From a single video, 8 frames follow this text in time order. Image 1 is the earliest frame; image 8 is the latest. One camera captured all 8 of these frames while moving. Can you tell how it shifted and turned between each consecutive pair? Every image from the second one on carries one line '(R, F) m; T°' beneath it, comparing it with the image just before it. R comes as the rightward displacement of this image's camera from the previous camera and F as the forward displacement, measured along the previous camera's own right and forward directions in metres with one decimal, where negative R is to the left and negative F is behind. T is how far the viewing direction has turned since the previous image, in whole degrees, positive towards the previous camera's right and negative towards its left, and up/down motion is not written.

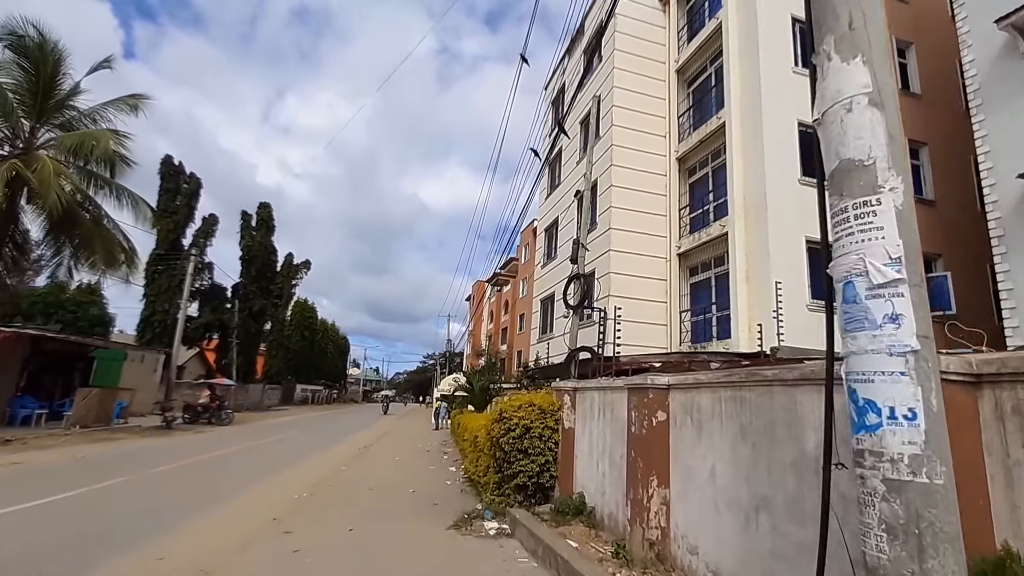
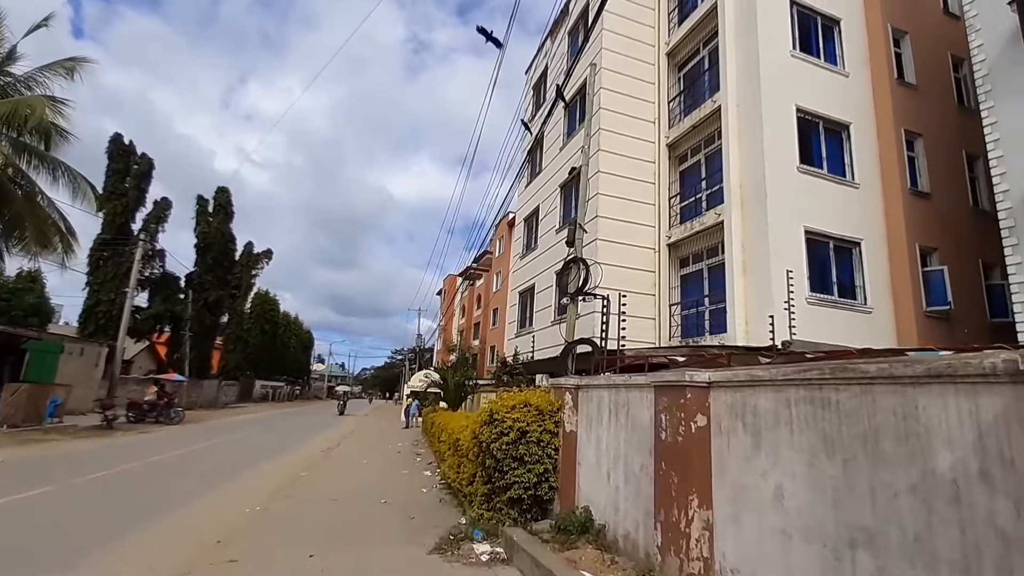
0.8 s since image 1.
(-0.3, +0.9) m; +4°
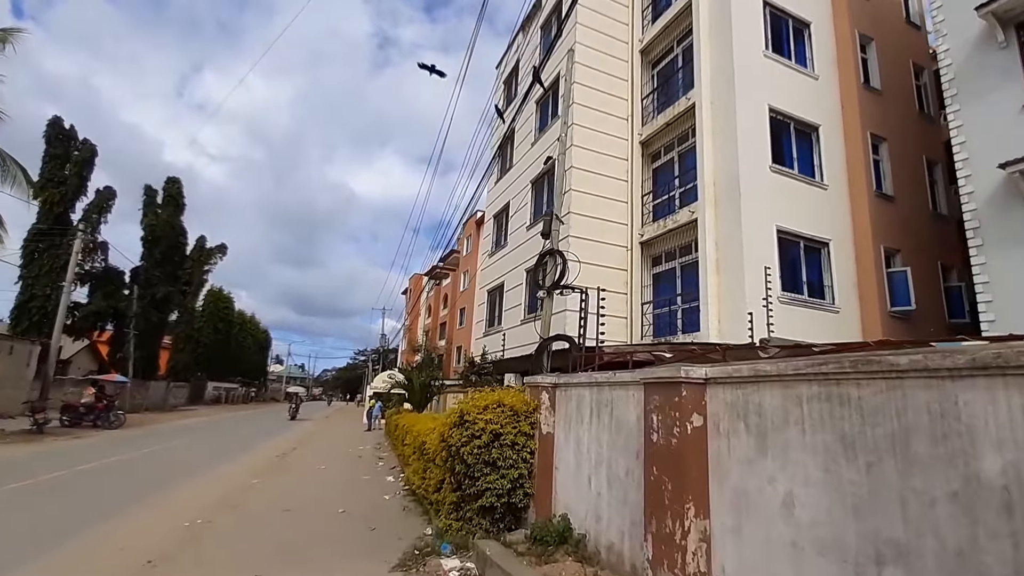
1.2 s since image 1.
(-0.1, +0.4) m; +4°
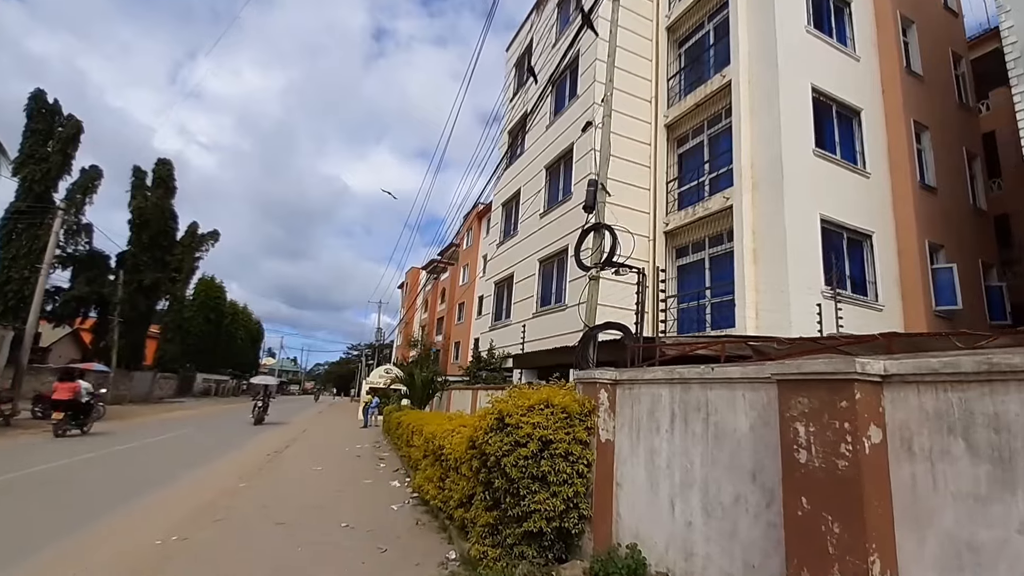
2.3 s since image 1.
(-0.5, +1.0) m; +1°
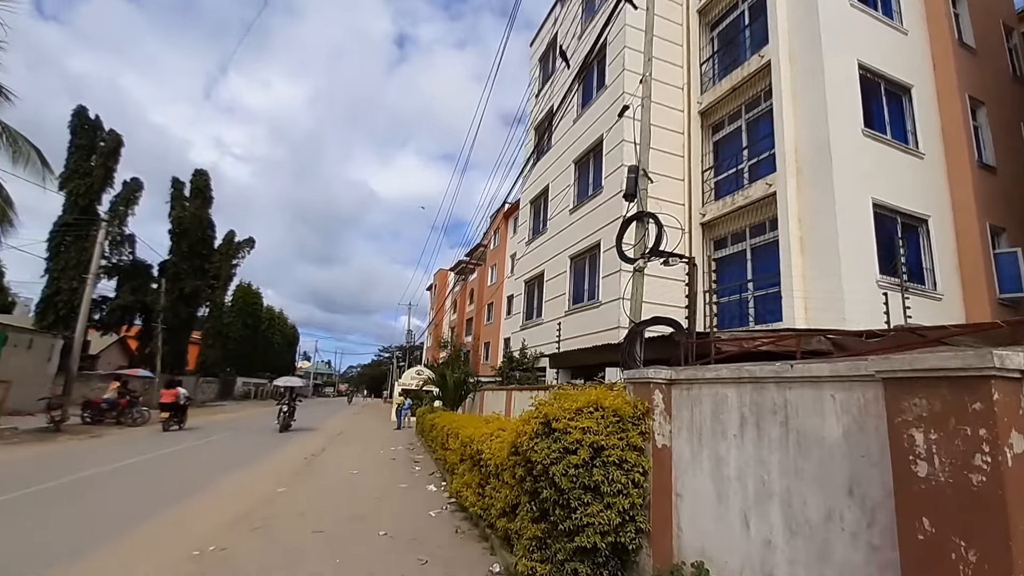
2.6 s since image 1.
(-0.1, +0.3) m; -3°
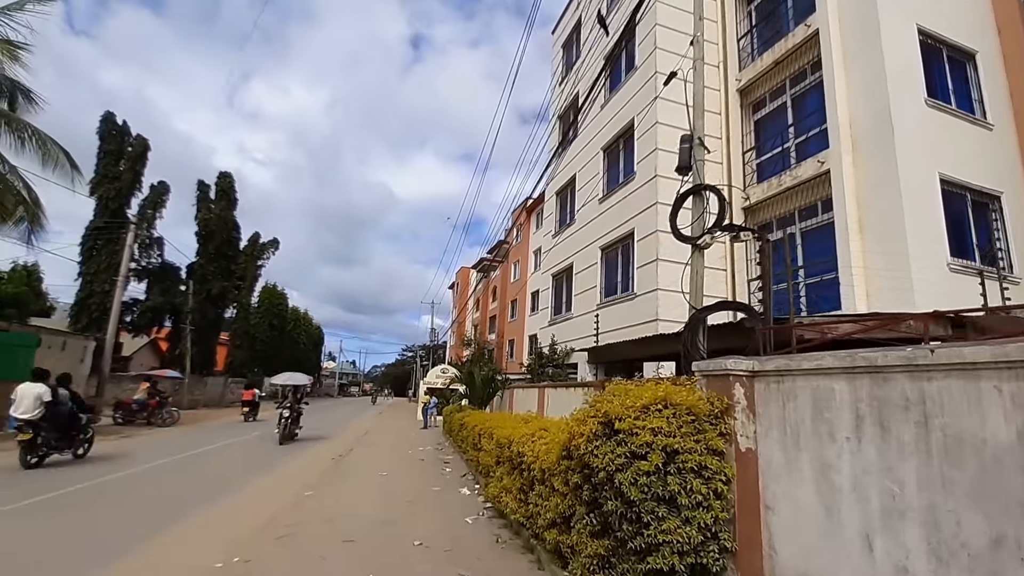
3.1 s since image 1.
(-0.2, +0.5) m; -2°
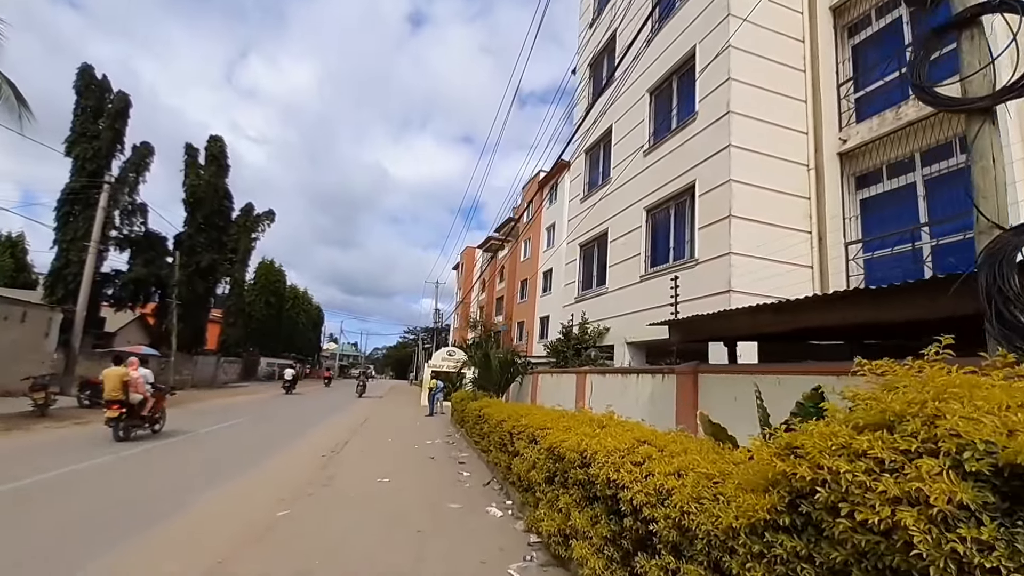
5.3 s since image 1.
(-0.6, +2.1) m; 0°
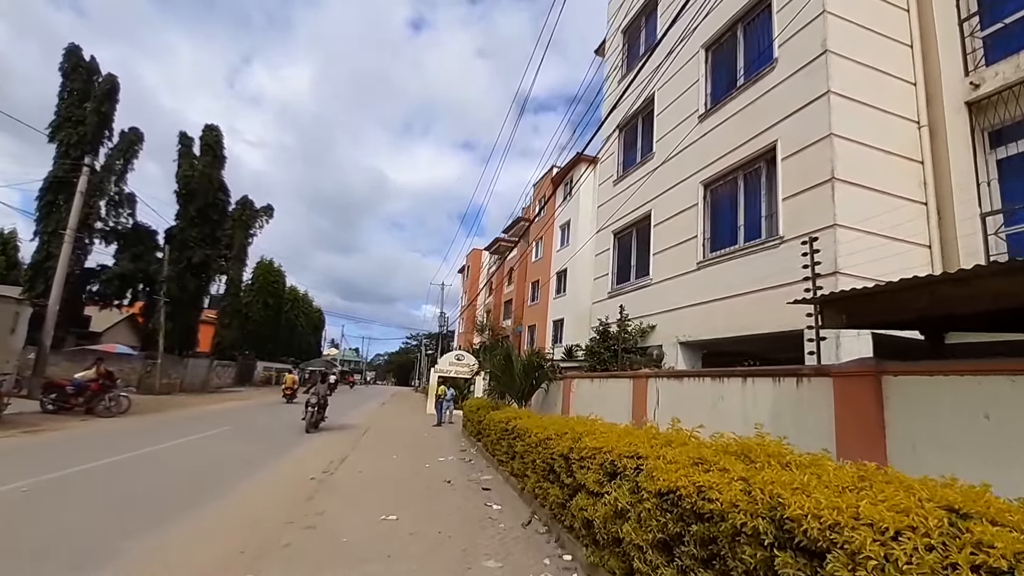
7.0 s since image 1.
(-0.5, +1.8) m; 0°
